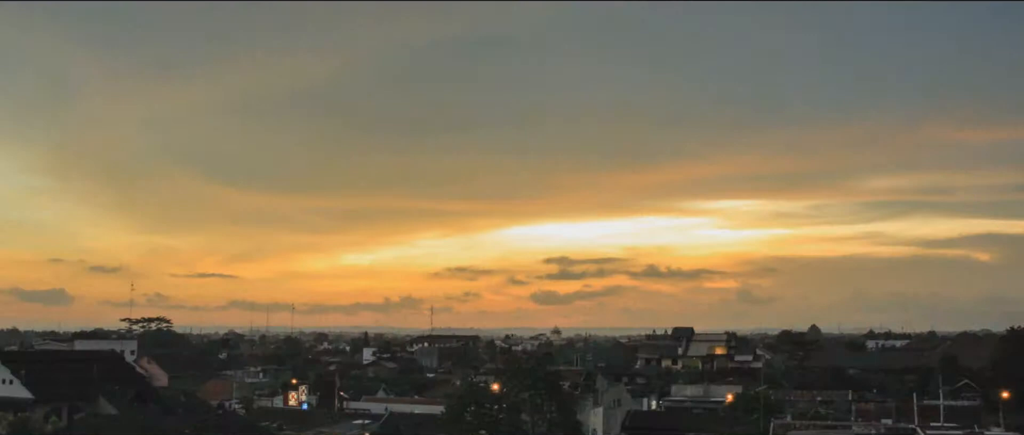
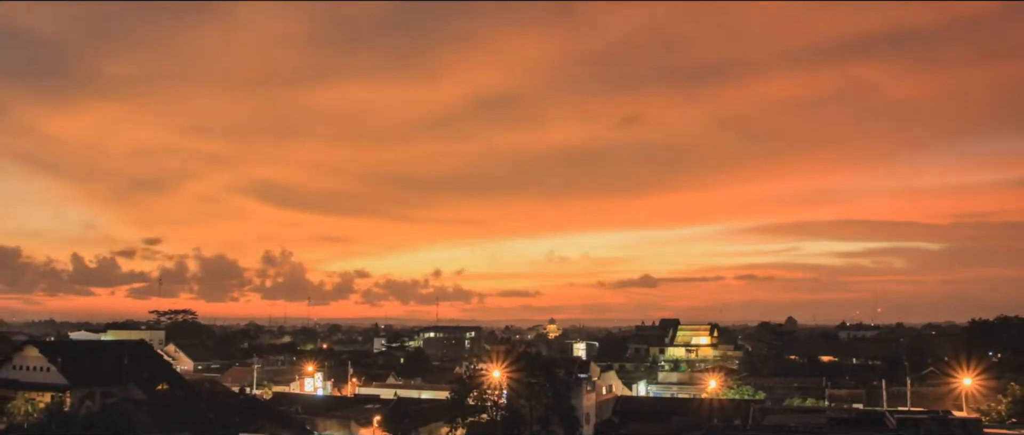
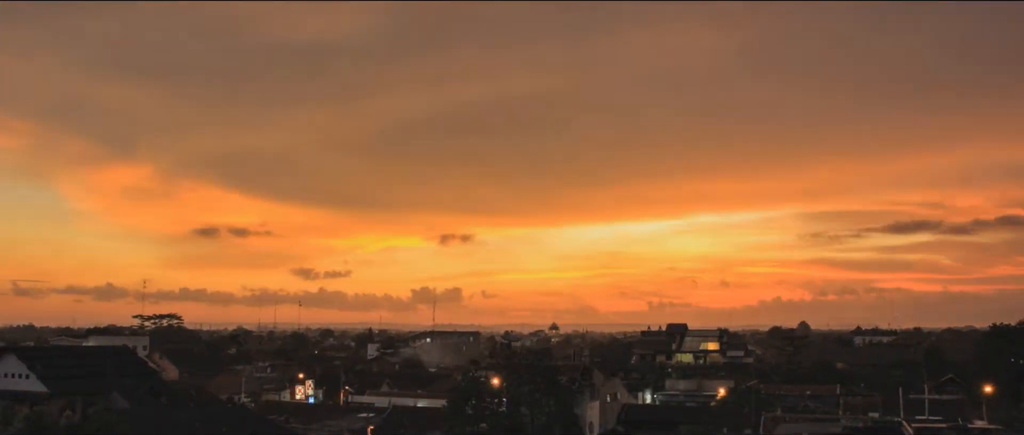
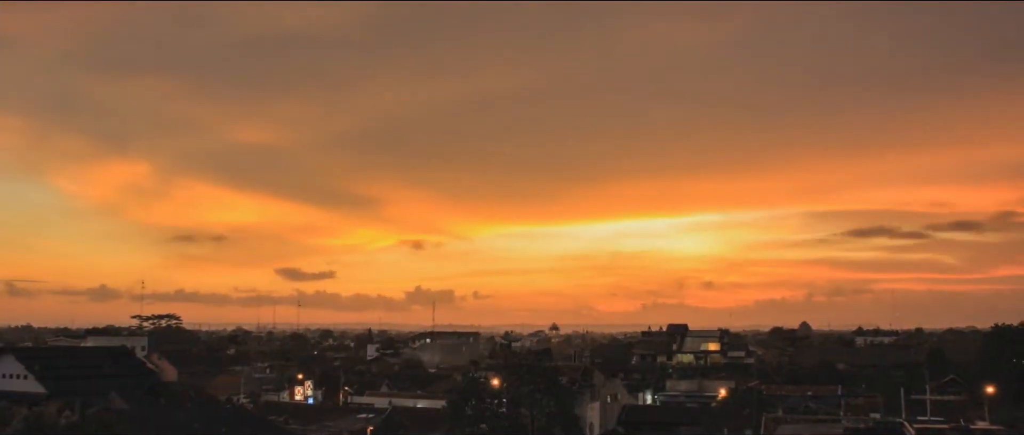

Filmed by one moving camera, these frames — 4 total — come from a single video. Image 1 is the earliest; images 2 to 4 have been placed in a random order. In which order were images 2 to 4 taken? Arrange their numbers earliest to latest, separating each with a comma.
4, 3, 2
